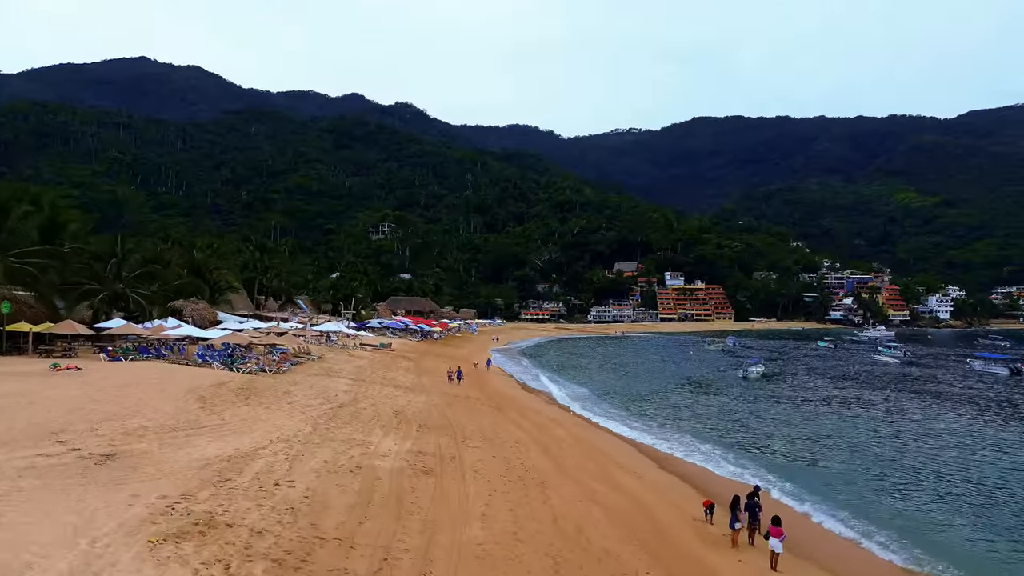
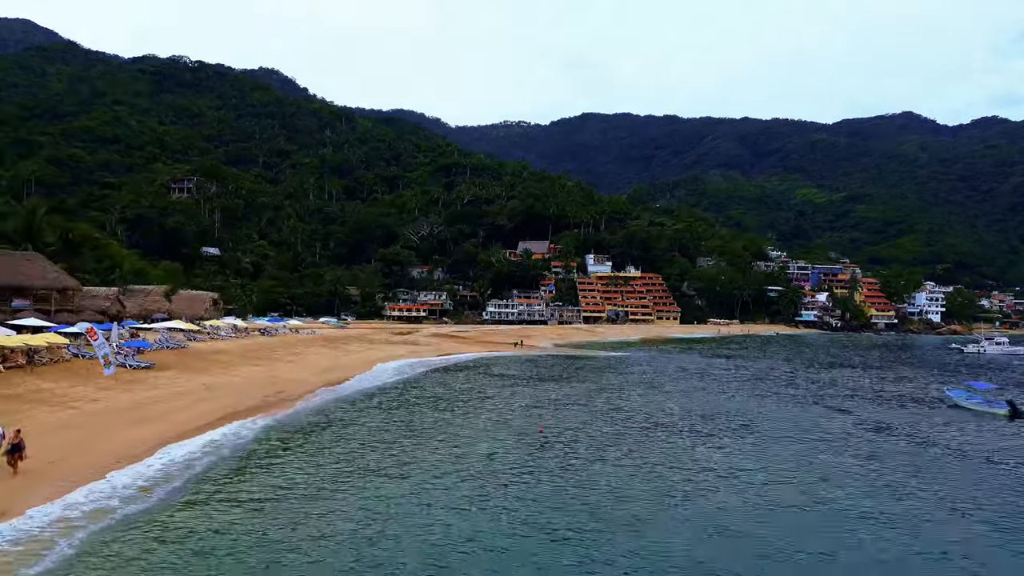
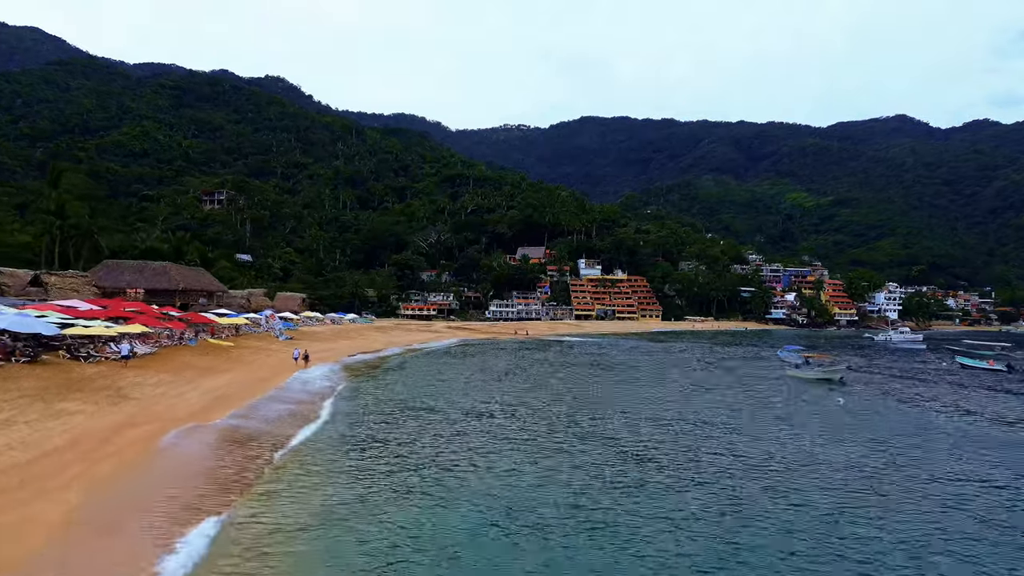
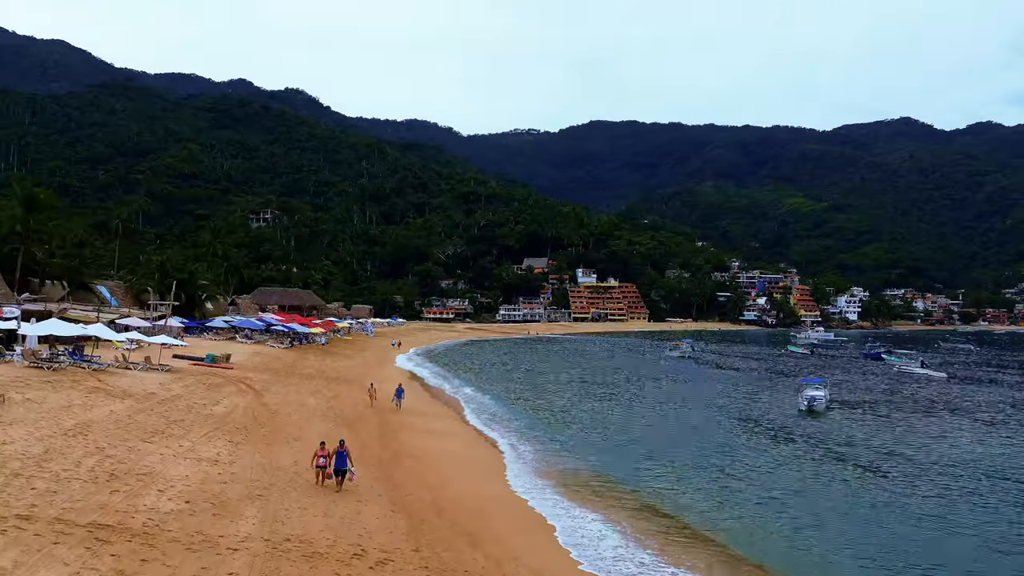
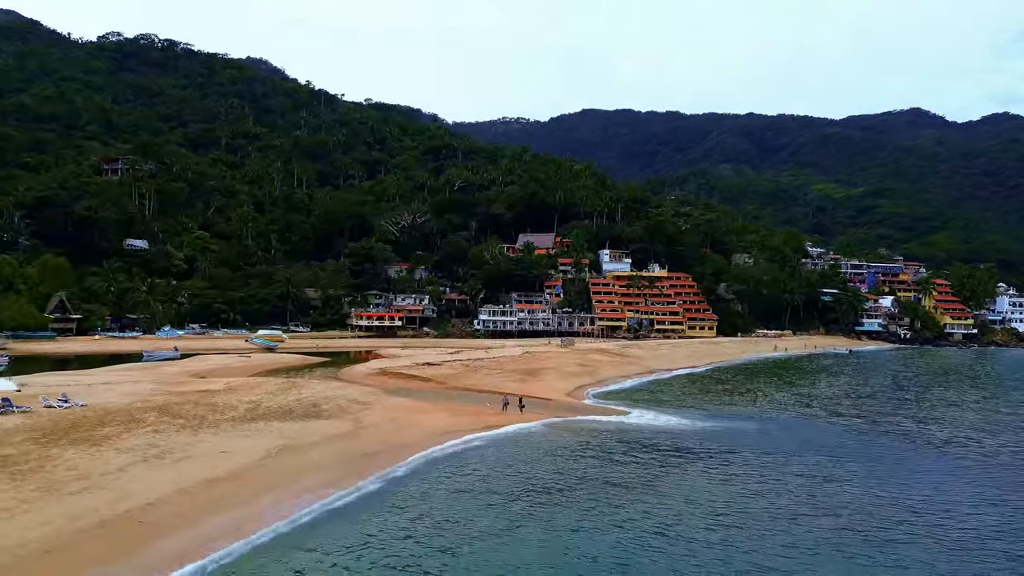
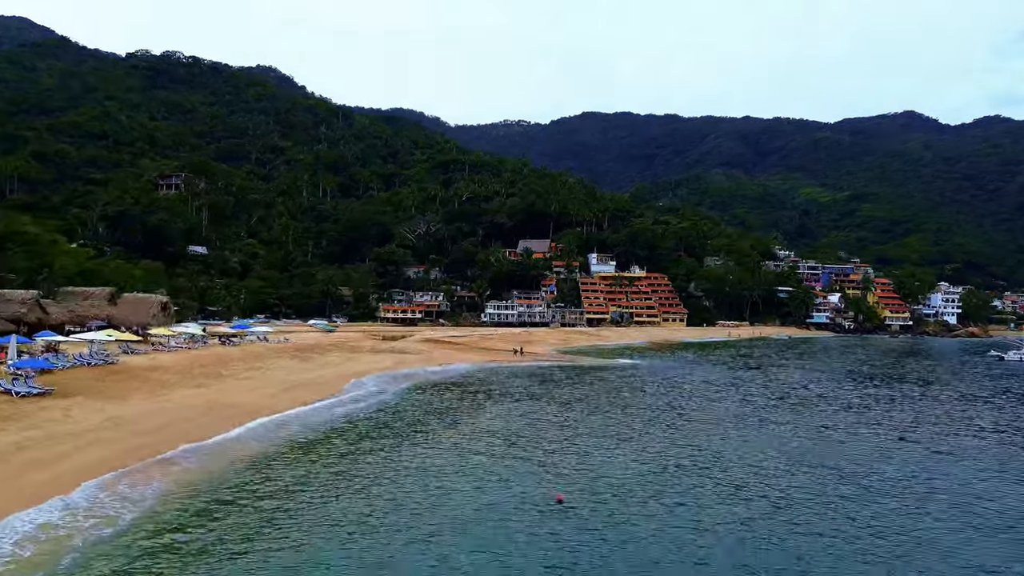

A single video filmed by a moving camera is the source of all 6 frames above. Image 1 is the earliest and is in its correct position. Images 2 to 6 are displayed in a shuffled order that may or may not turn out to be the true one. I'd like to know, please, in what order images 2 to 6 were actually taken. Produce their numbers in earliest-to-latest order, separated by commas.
4, 3, 2, 6, 5
